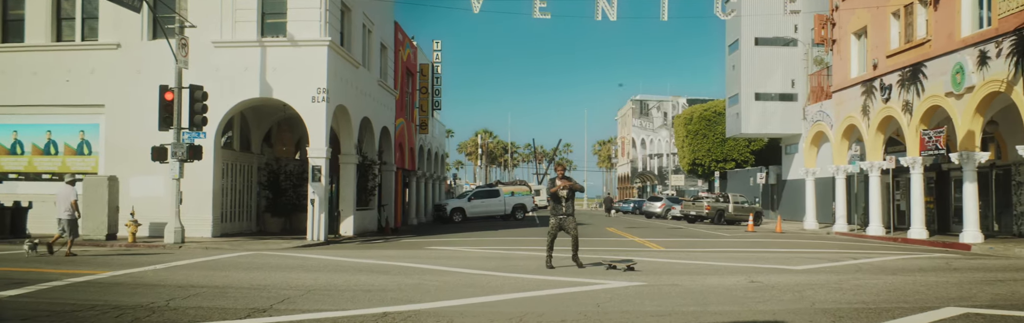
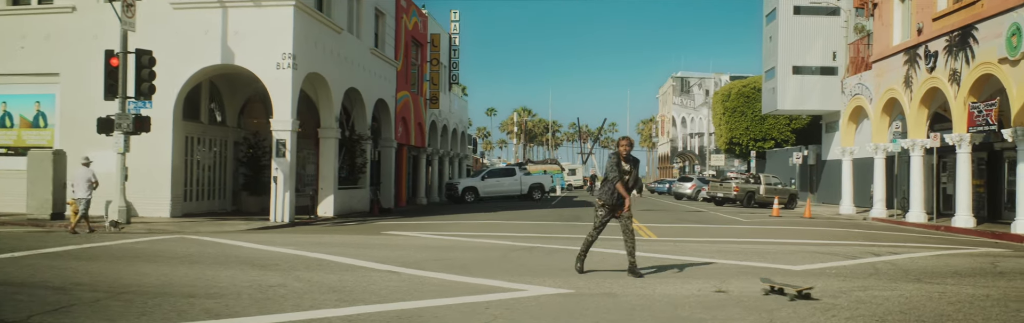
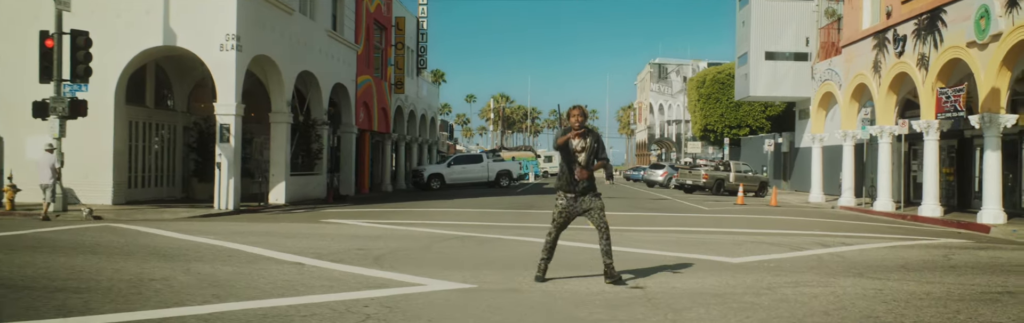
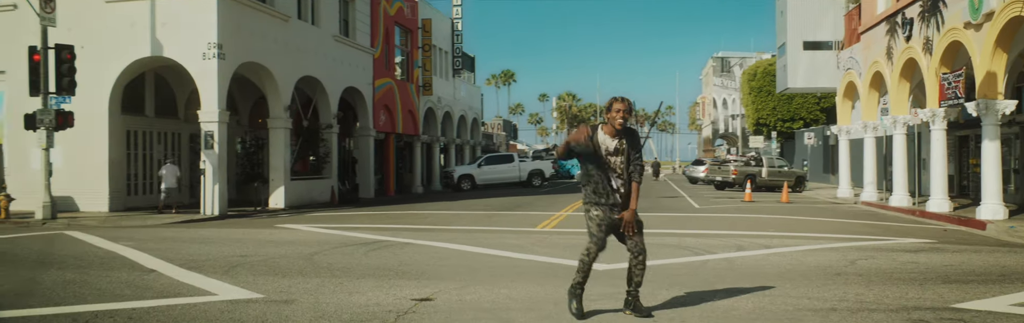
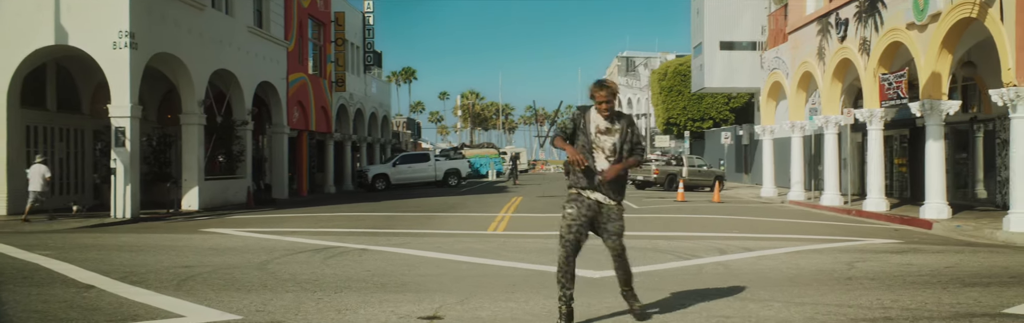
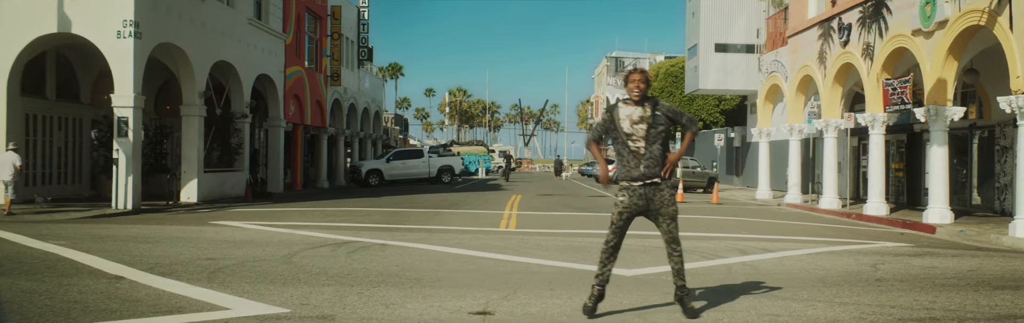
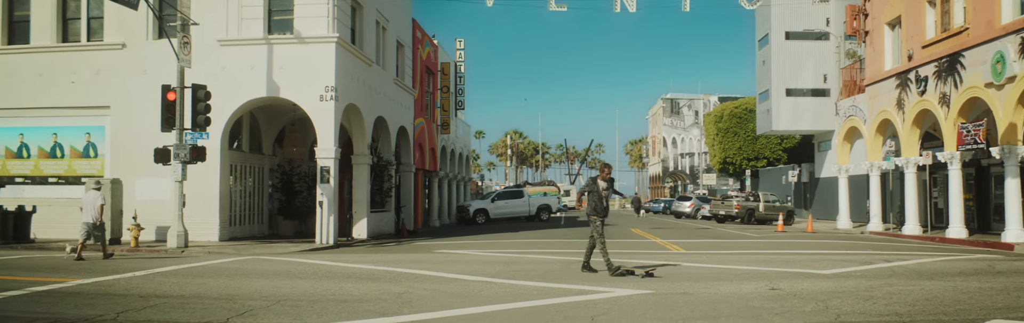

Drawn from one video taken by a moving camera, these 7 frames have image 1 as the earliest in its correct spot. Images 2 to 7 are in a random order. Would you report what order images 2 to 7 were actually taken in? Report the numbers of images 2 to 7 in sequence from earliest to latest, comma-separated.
7, 2, 3, 6, 5, 4
